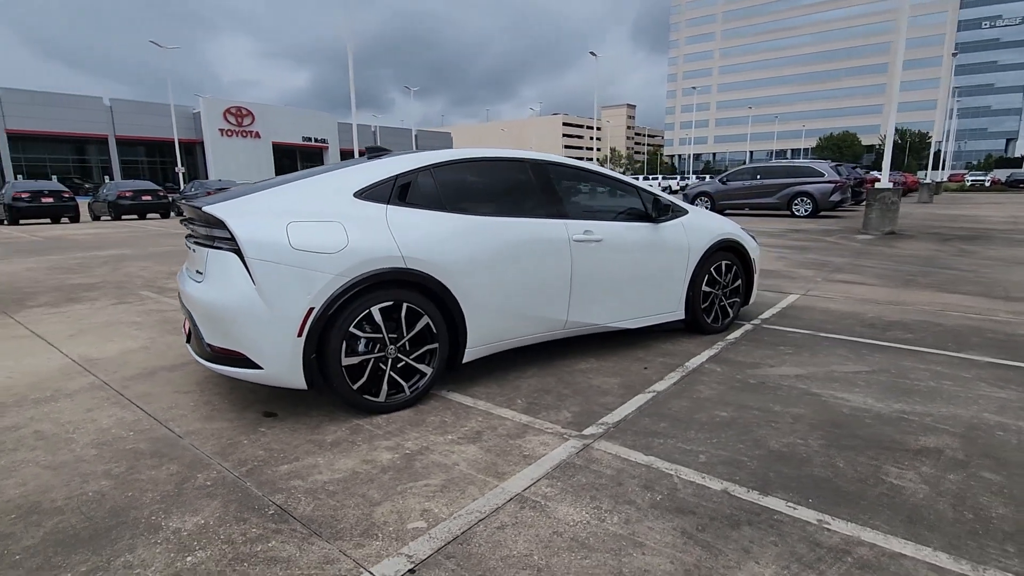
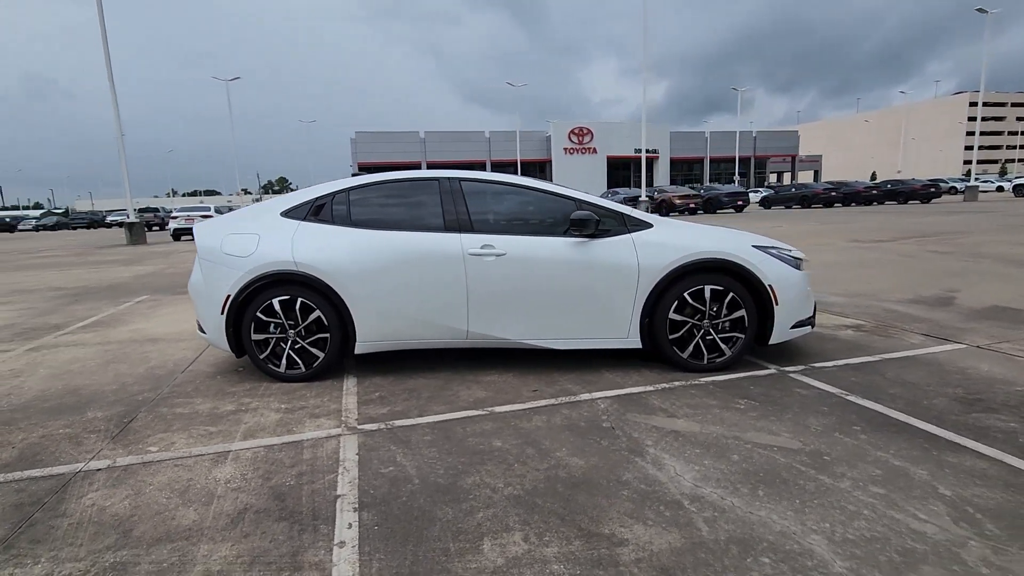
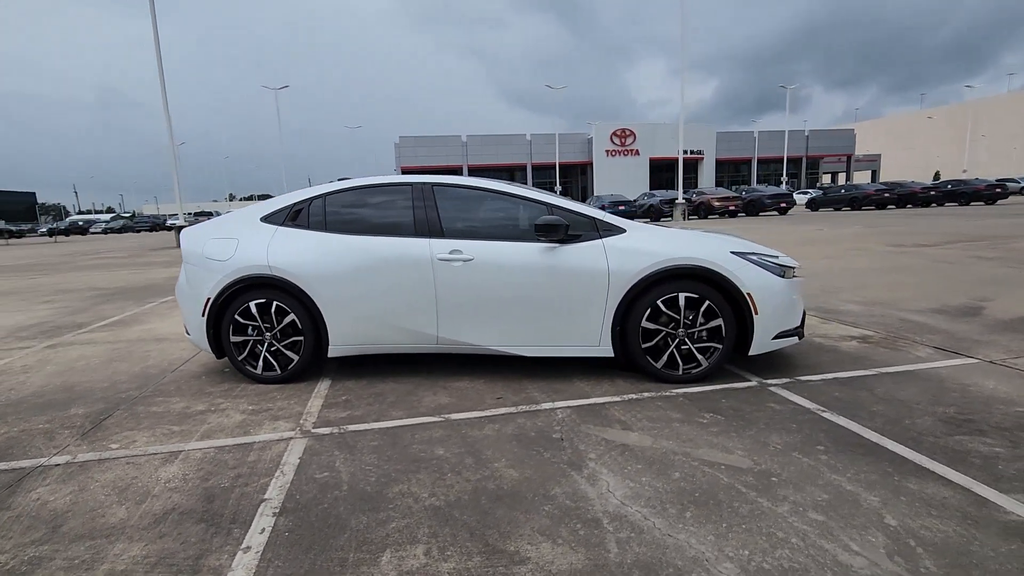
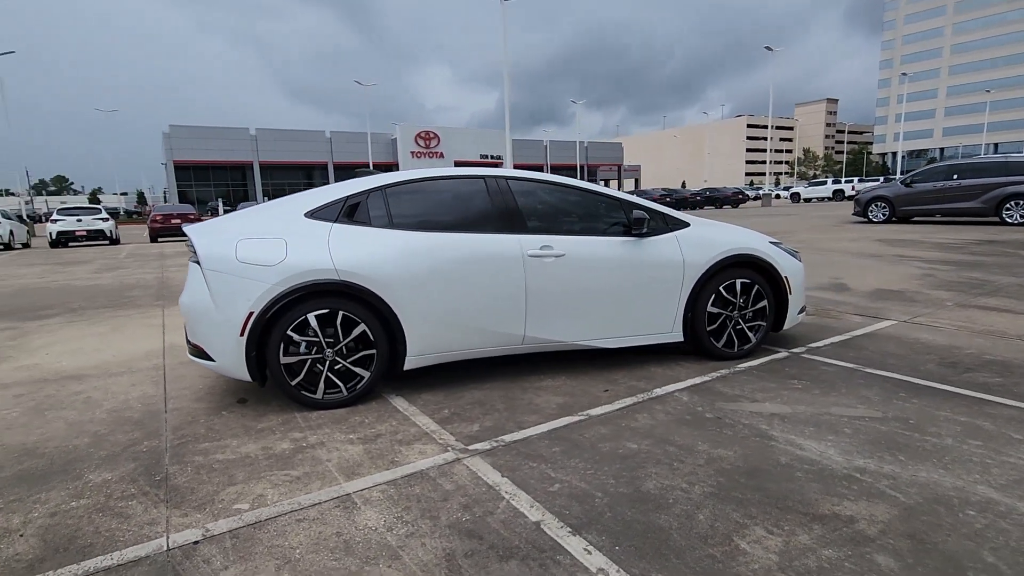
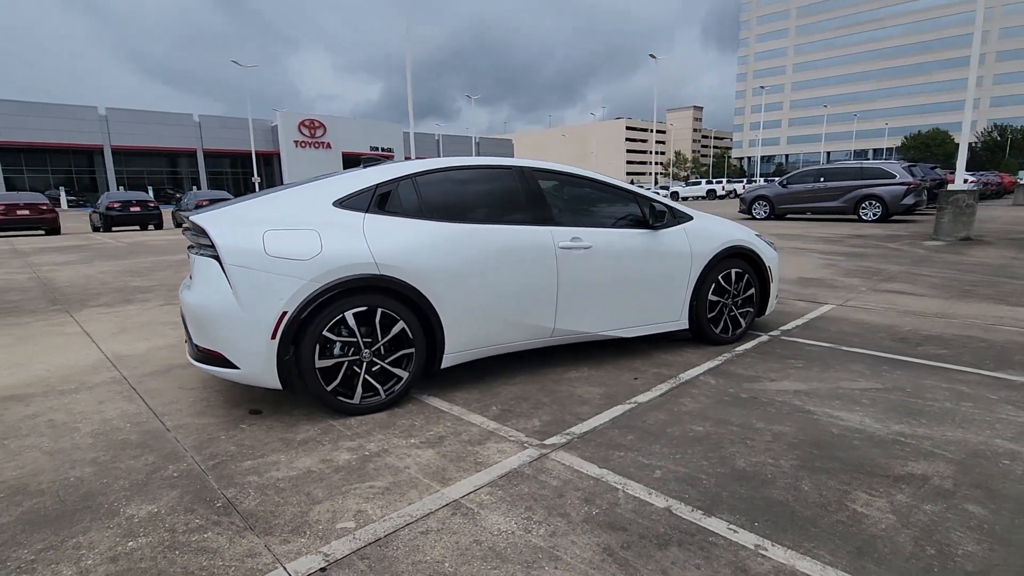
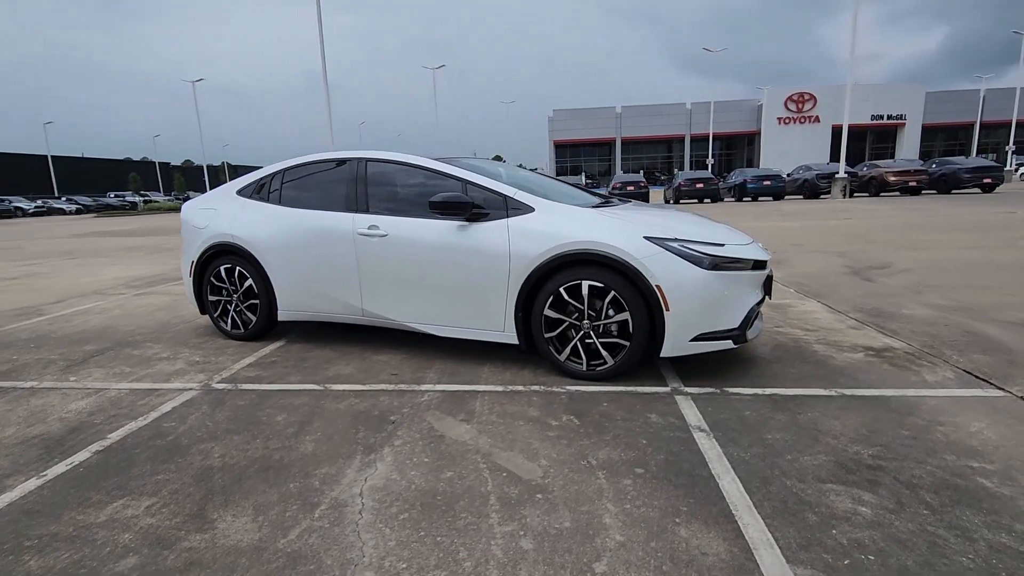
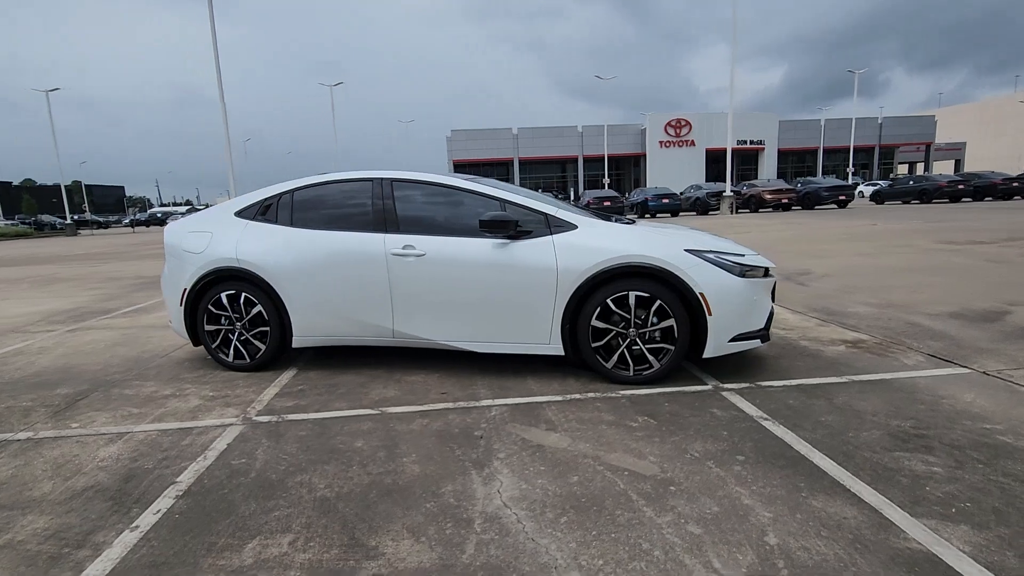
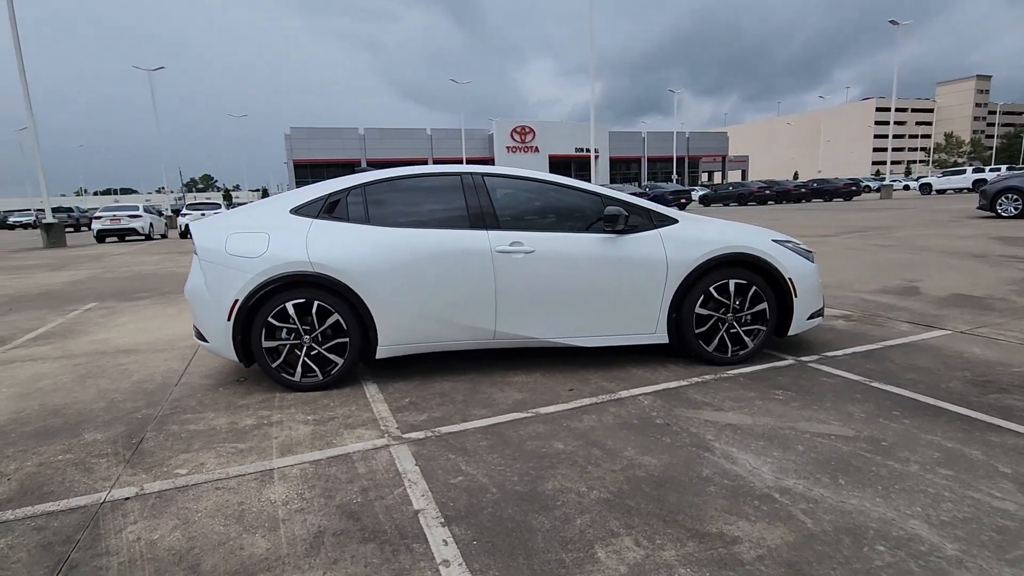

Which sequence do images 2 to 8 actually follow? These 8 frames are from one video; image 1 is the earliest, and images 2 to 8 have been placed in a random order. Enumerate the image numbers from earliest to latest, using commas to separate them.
5, 4, 8, 2, 3, 7, 6
